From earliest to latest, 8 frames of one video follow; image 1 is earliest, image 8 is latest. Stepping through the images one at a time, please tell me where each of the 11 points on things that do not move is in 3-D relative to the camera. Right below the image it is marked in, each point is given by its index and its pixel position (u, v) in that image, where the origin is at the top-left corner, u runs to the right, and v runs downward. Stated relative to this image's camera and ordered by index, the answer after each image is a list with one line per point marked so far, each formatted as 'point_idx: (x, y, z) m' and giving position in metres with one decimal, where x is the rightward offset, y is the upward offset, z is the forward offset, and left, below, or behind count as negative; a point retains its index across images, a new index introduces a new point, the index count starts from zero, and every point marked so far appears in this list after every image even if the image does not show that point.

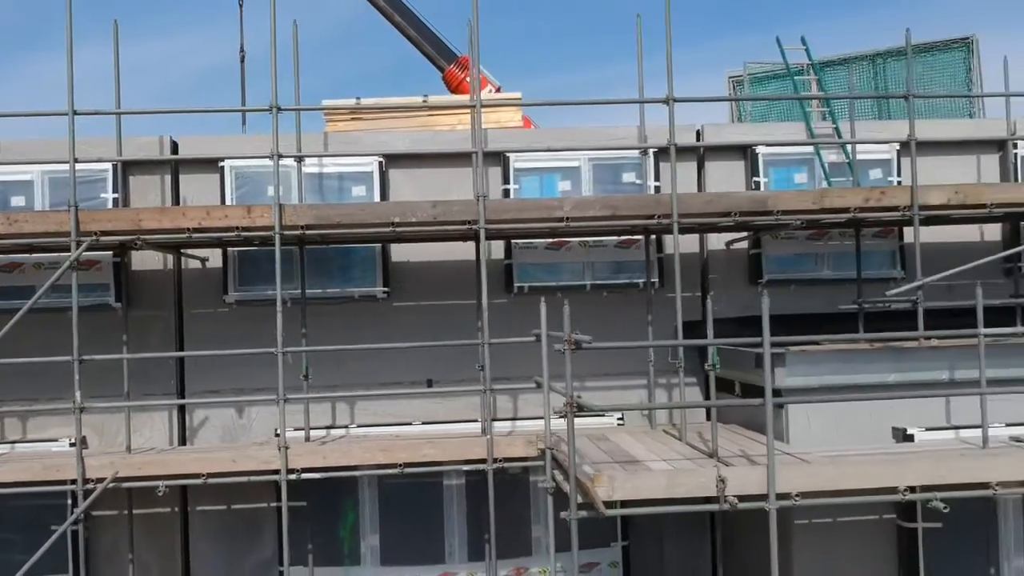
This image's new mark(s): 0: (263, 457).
0: (-1.8, -1.2, +7.3) m
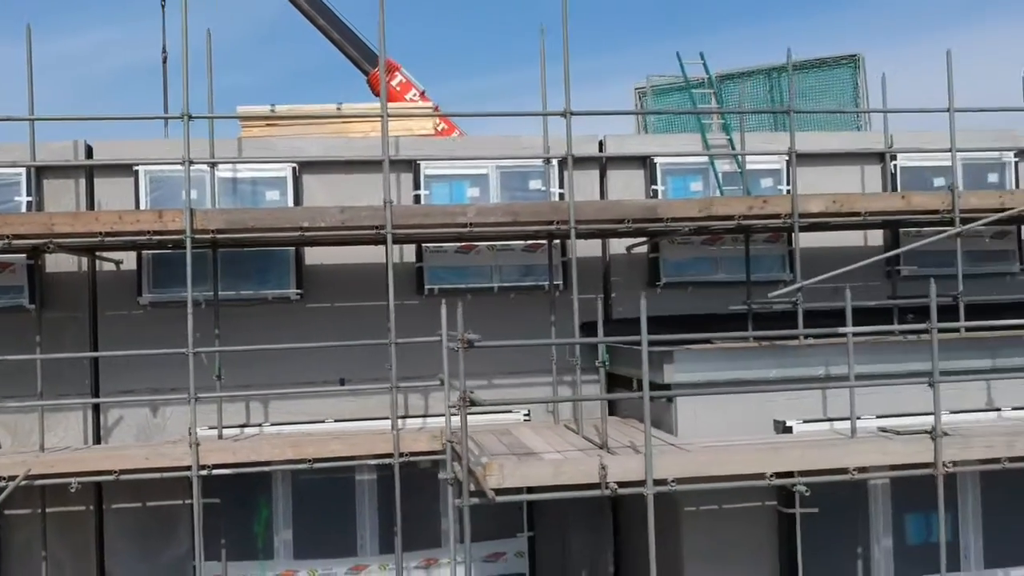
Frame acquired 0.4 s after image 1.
0: (-2.5, -1.2, +7.5) m
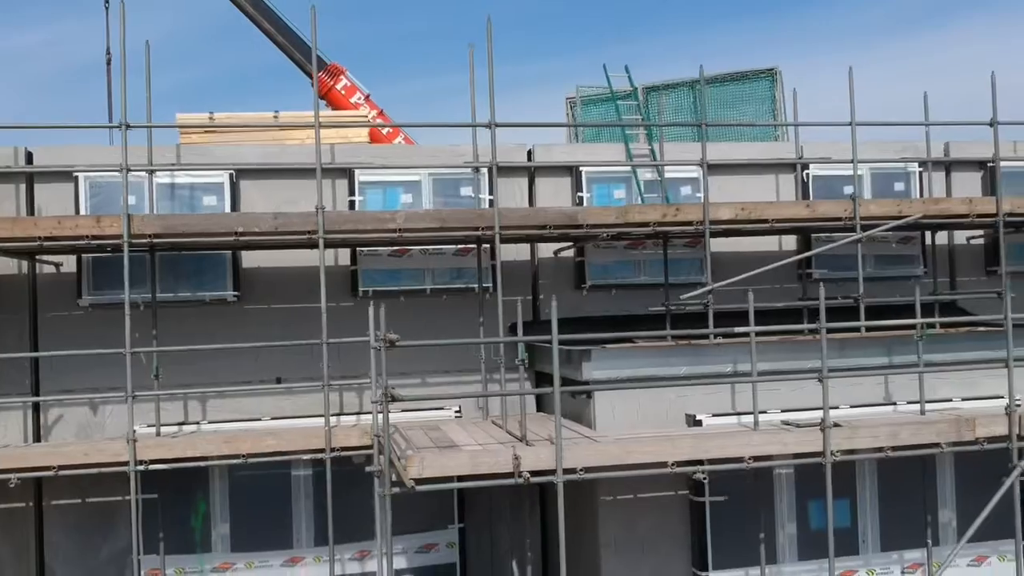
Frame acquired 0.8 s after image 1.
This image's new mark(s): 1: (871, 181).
0: (-3.1, -1.3, +7.8) m
1: (+3.7, +1.1, +10.3) m
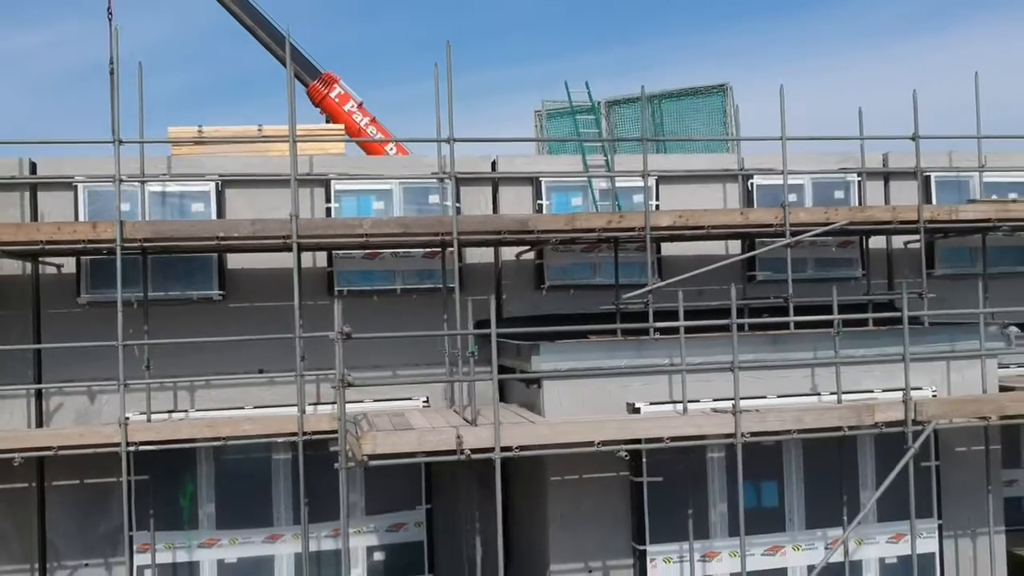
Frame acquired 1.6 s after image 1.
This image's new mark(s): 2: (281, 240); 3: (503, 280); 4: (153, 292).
0: (-3.5, -1.2, +8.6) m
1: (+3.3, +1.1, +11.1) m
2: (-2.0, +0.4, +8.9) m
3: (-0.1, +0.1, +10.6) m
4: (-3.5, 0.0, +9.8) m
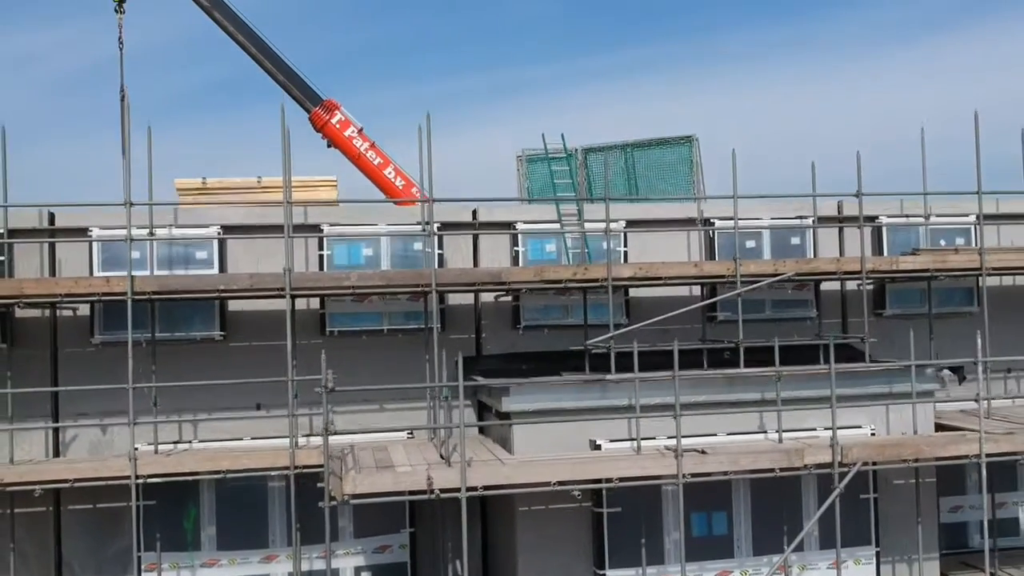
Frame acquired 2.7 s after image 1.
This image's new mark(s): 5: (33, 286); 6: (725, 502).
0: (-3.7, -1.7, +9.5) m
1: (+3.1, +0.6, +12.0) m
2: (-2.3, 0.0, +9.8) m
3: (-0.3, -0.4, +11.6) m
4: (-3.8, -0.5, +10.7) m
5: (-4.4, 0.0, +9.2) m
6: (+2.1, -2.1, +9.9) m
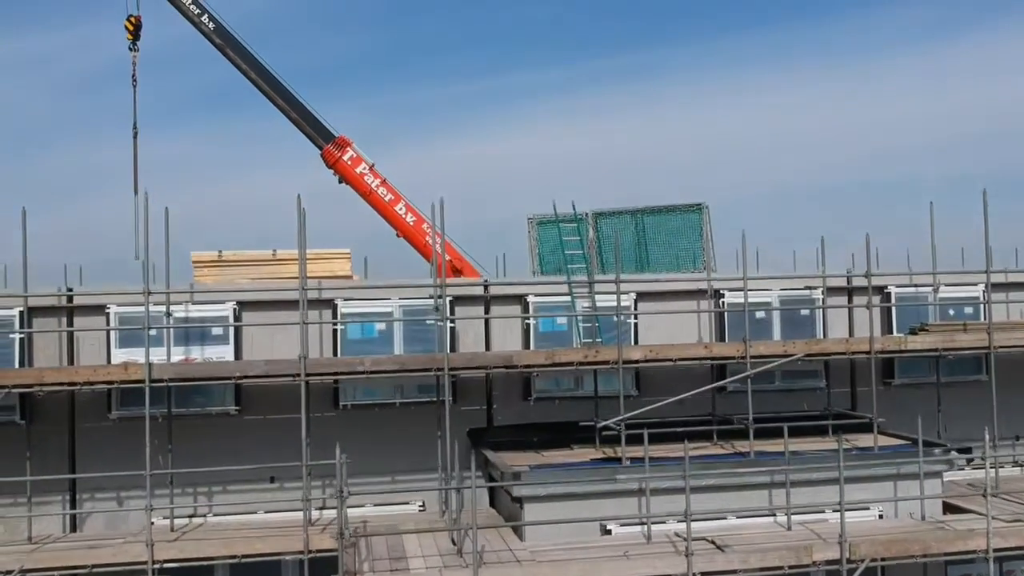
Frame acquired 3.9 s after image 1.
0: (-3.6, -2.5, +9.7) m
1: (+3.2, -0.3, +12.0) m
2: (-2.2, -0.9, +9.9) m
3: (-0.2, -1.2, +11.7) m
4: (-3.6, -1.3, +10.9) m
5: (-4.3, -0.8, +9.4) m
6: (+2.2, -3.0, +10.0) m
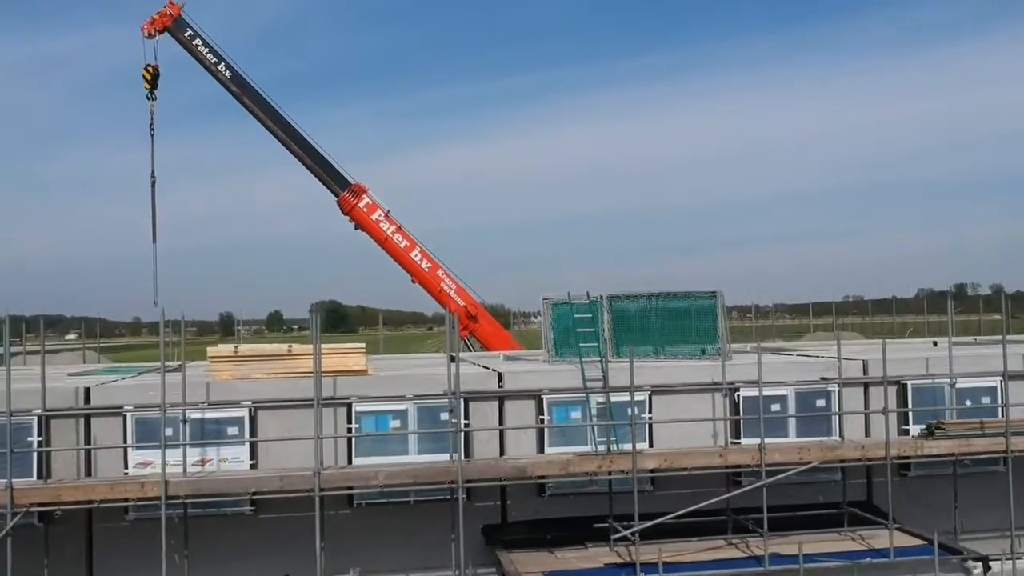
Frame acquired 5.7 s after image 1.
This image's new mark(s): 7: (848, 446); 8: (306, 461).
0: (-3.5, -3.6, +9.7) m
1: (+3.4, -1.4, +12.0) m
2: (-2.1, -2.0, +10.0) m
3: (-0.1, -2.3, +11.7) m
4: (-3.5, -2.4, +10.9) m
5: (-4.2, -1.9, +9.4) m
6: (+2.3, -4.1, +10.0) m
7: (+3.6, -1.7, +10.8) m
8: (-2.3, -1.9, +11.2) m
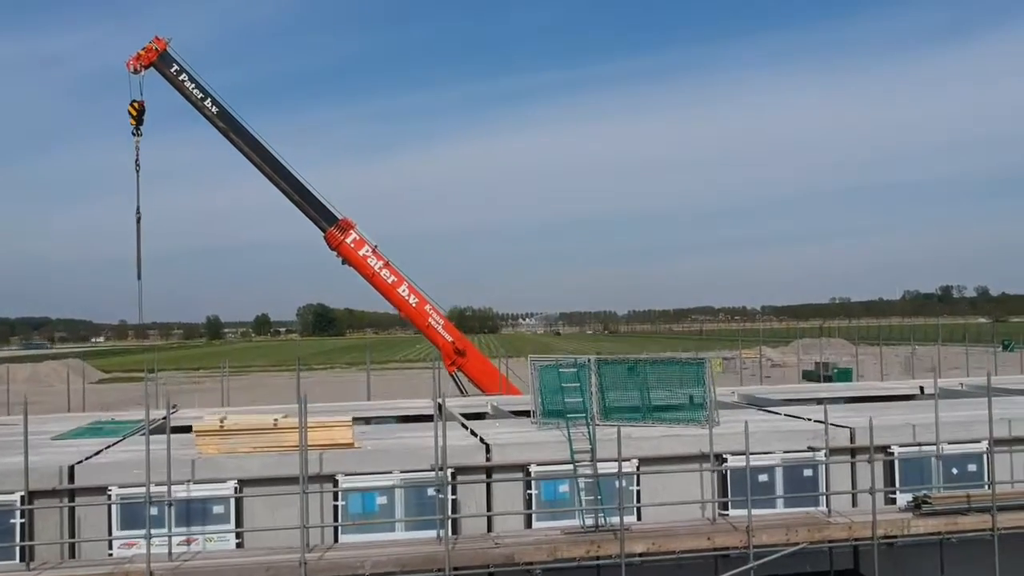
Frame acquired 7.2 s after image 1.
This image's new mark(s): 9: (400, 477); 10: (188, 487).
0: (-3.6, -4.5, +9.7) m
1: (+3.2, -2.2, +12.0) m
2: (-2.2, -2.8, +9.9) m
3: (-0.2, -3.2, +11.6) m
4: (-3.6, -3.3, +10.8) m
5: (-4.3, -2.7, +9.3) m
6: (+2.2, -4.9, +10.0) m
7: (+3.5, -2.5, +10.8) m
8: (-2.4, -2.8, +11.1) m
9: (-1.2, -2.2, +11.4) m
10: (-3.5, -2.2, +10.9) m
